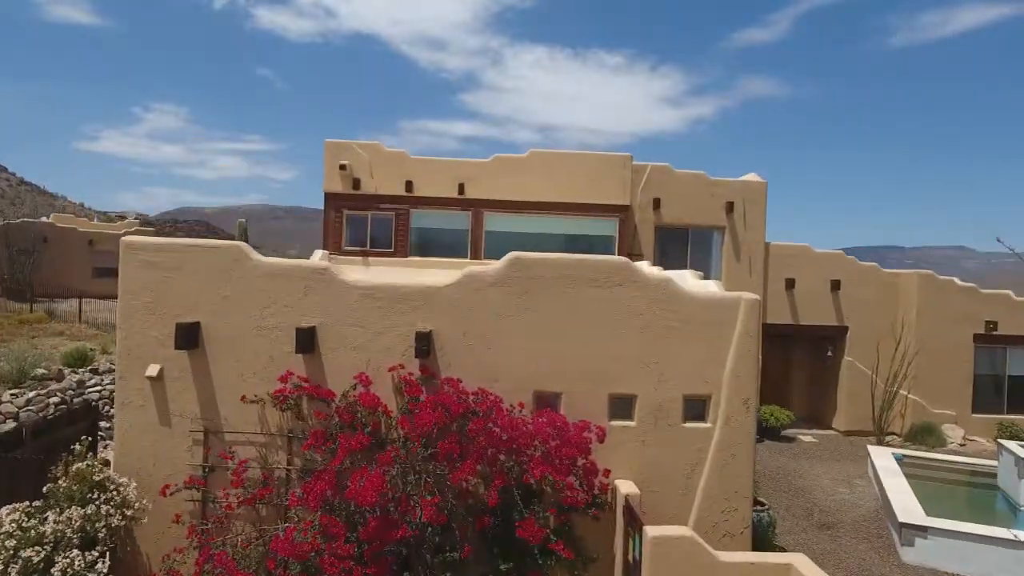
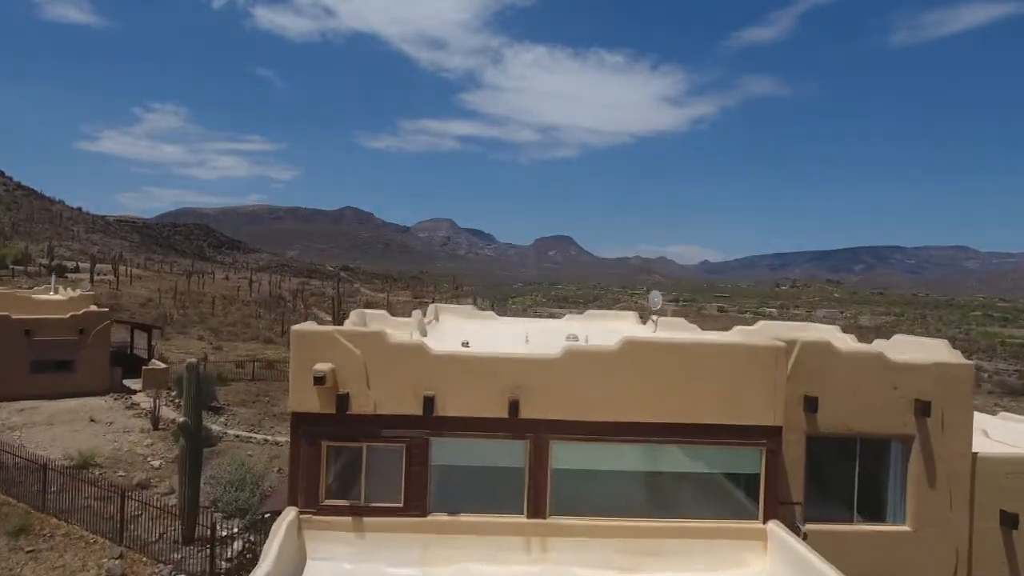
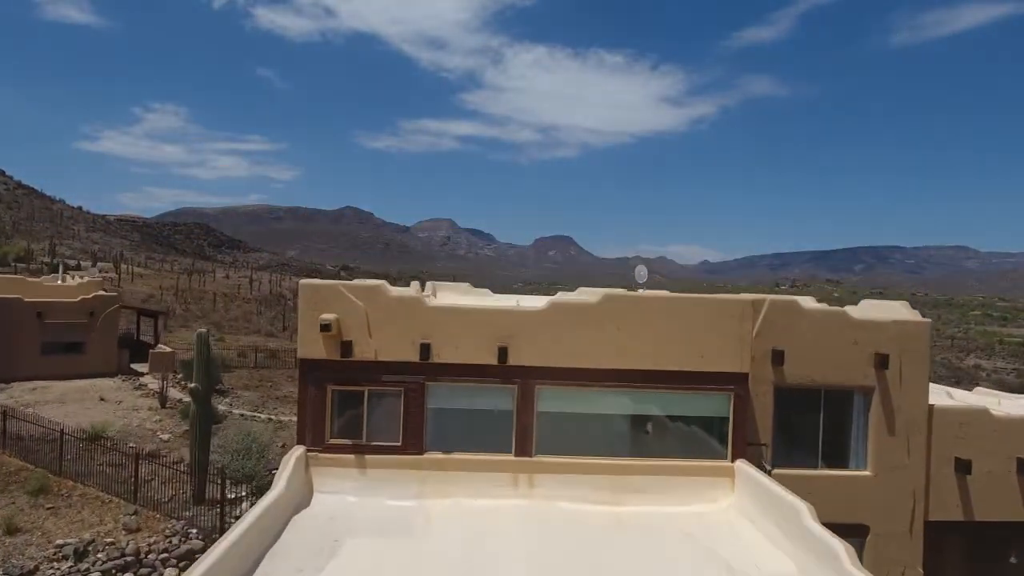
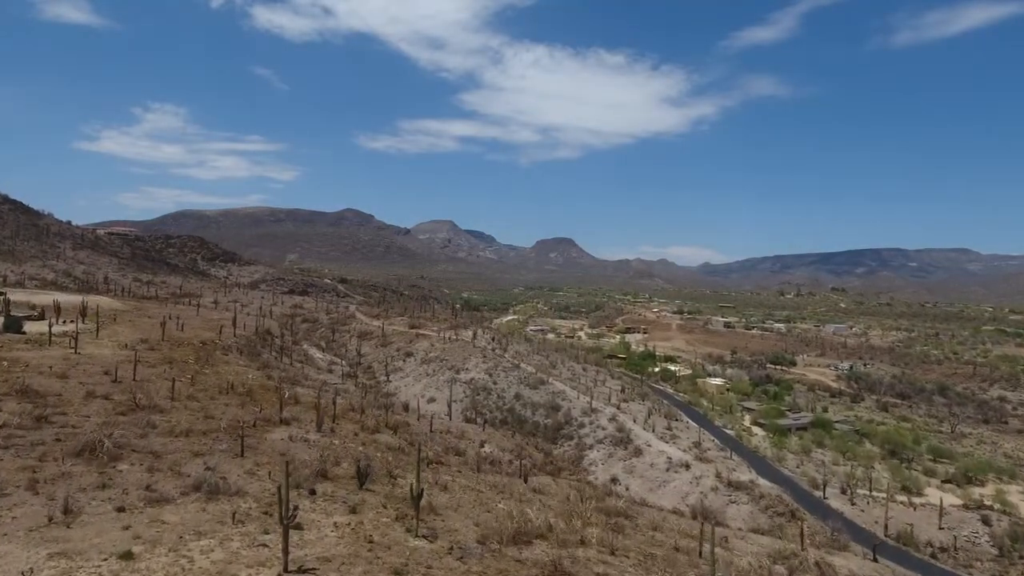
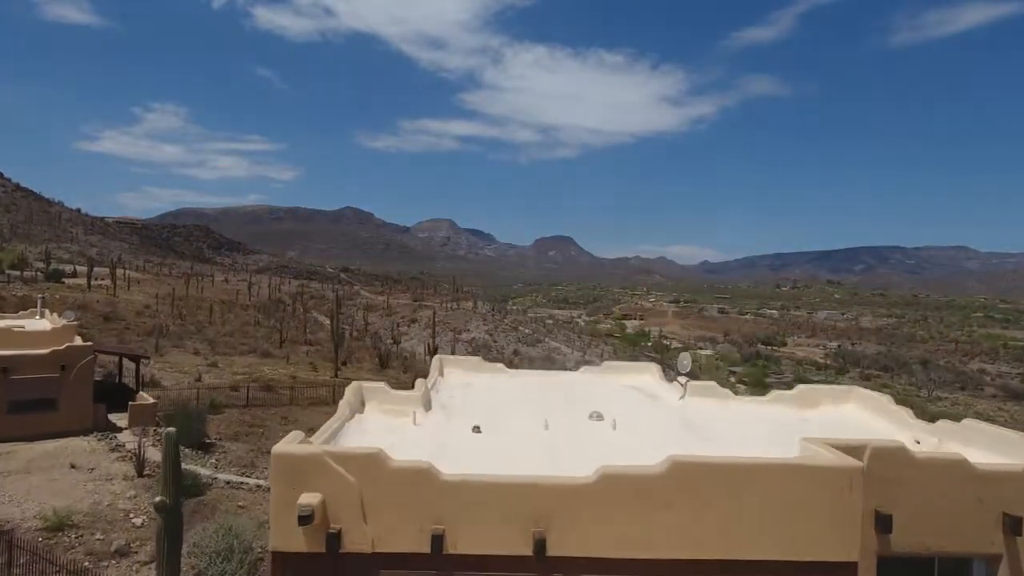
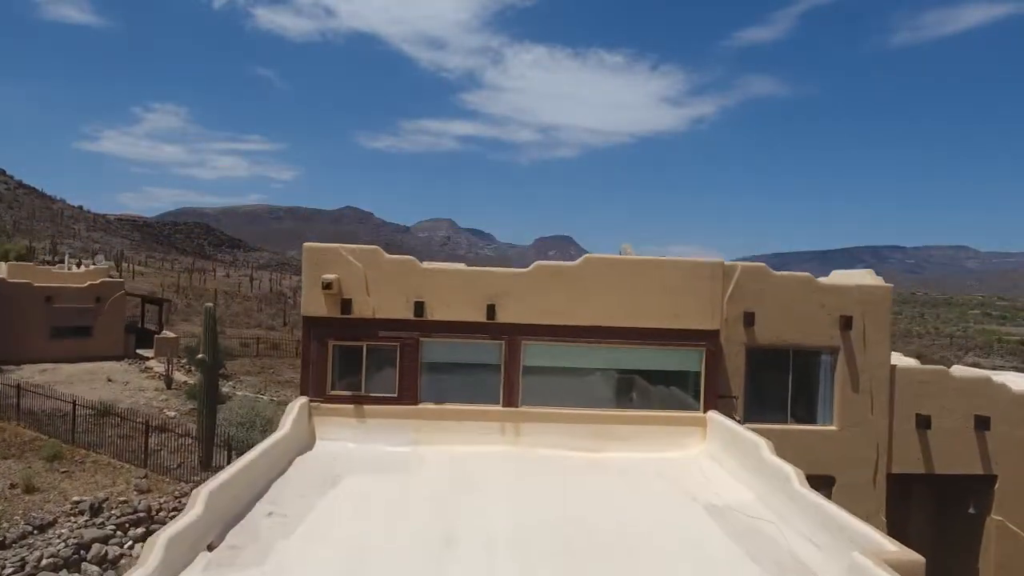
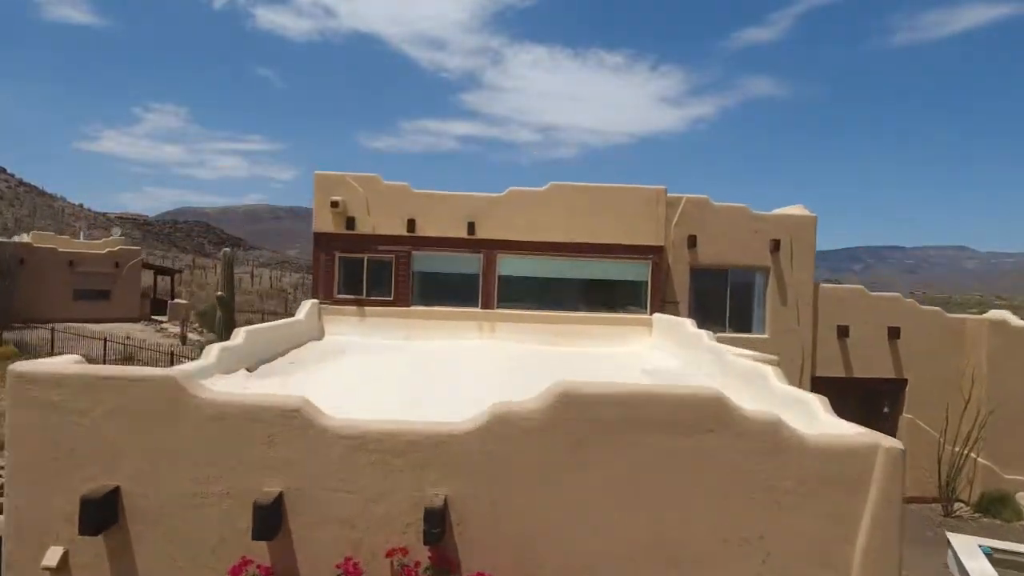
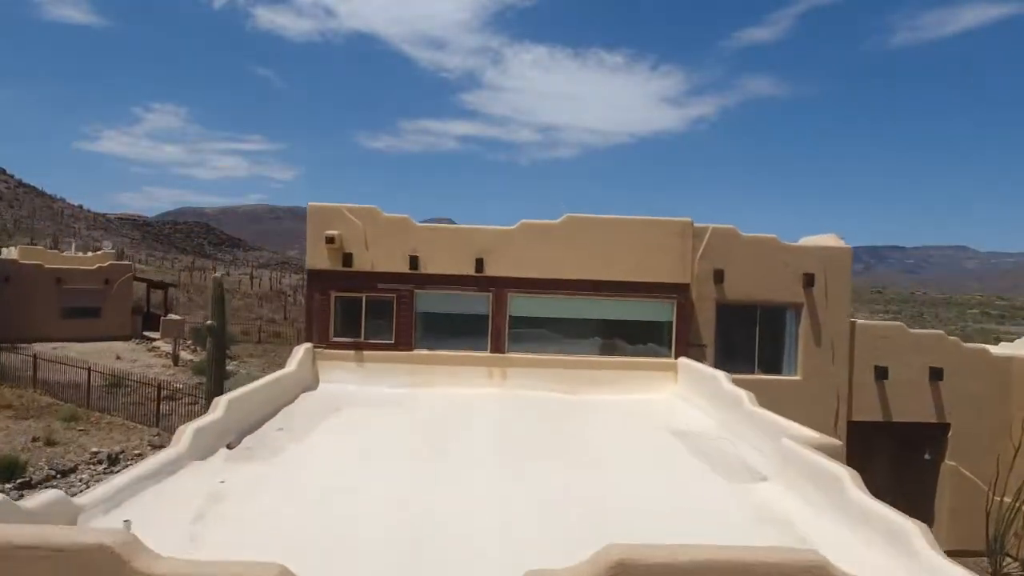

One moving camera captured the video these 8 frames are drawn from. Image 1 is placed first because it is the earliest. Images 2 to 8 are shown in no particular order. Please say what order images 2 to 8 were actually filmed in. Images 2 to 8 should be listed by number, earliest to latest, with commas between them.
7, 8, 6, 3, 2, 5, 4
